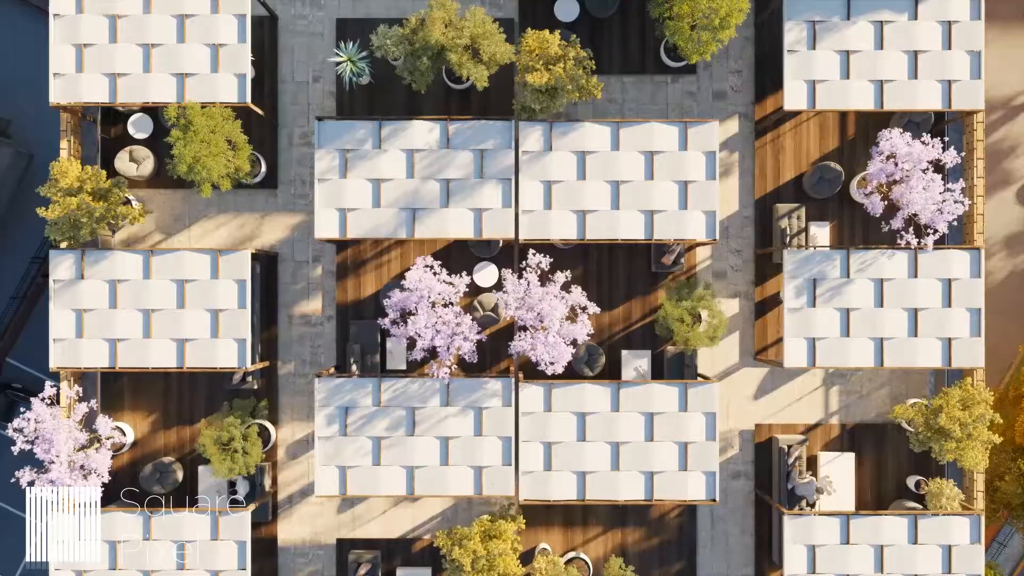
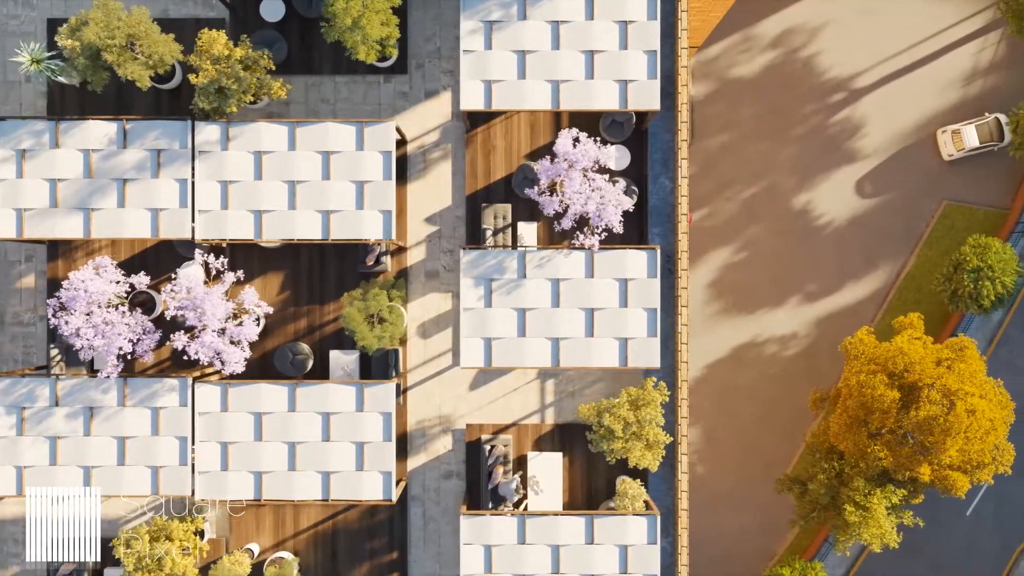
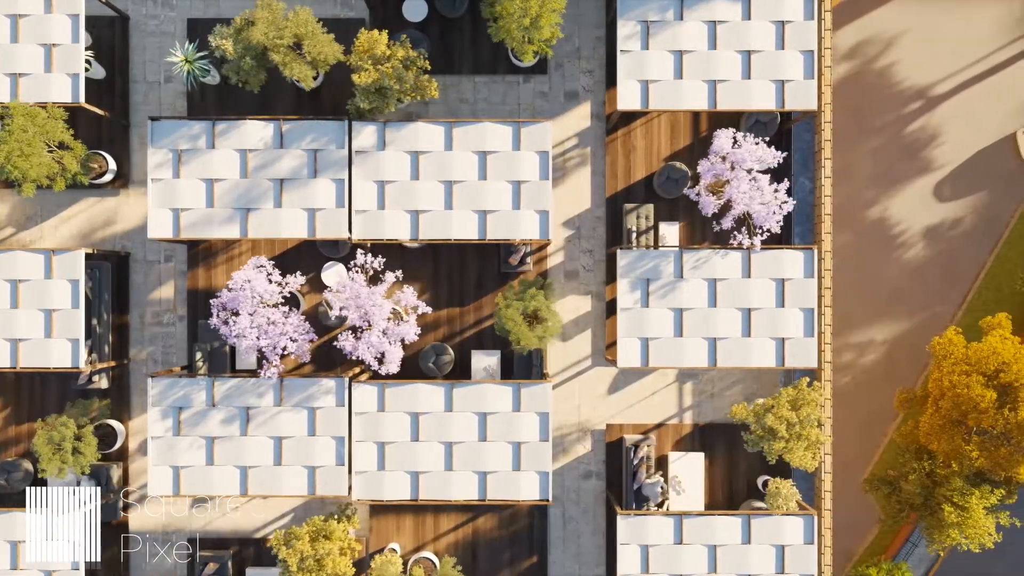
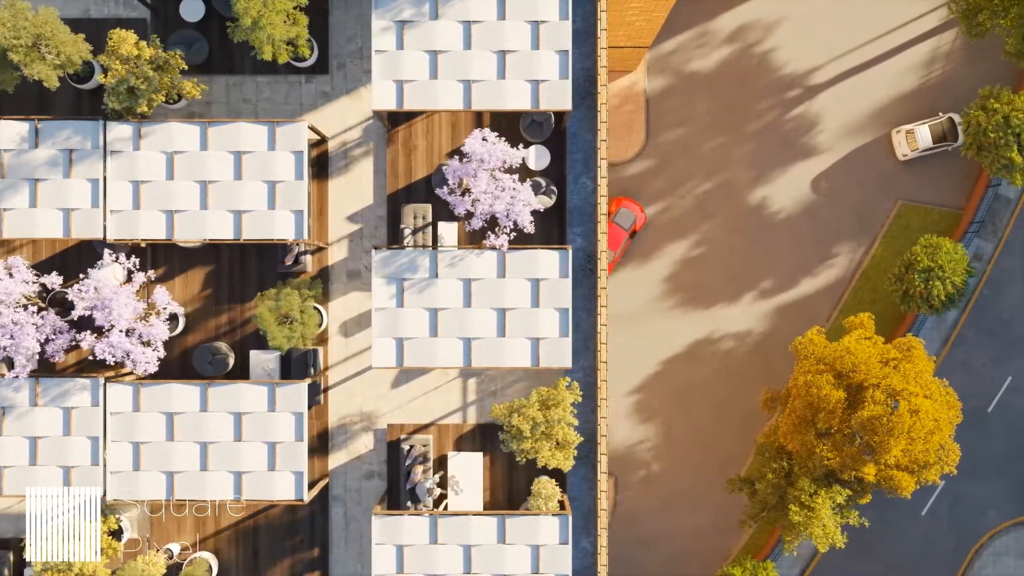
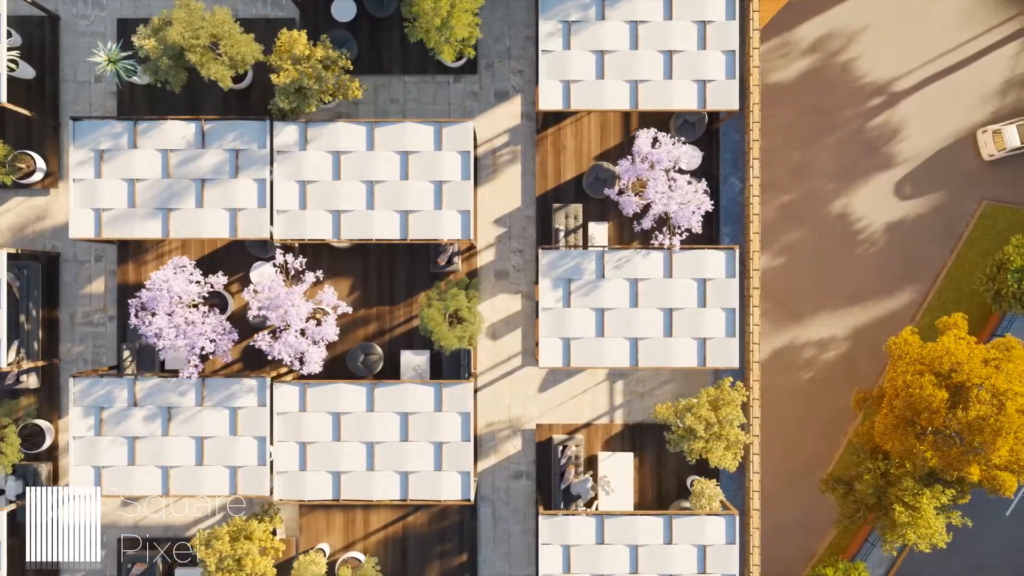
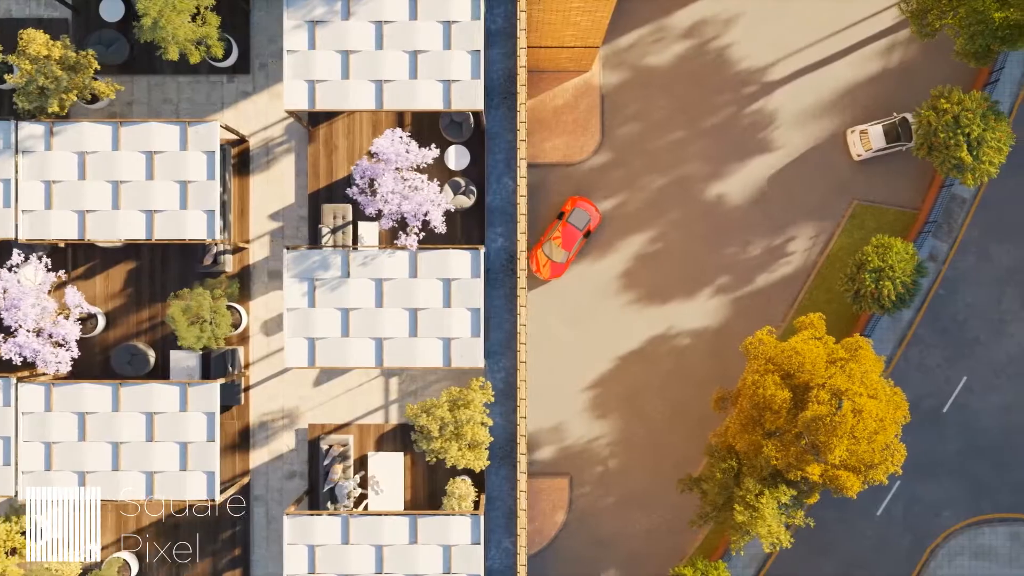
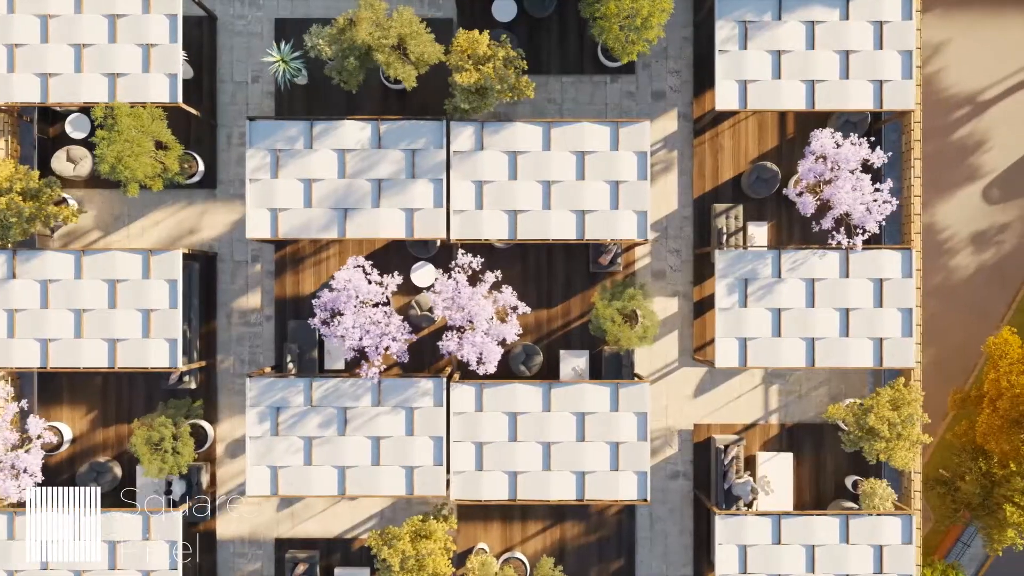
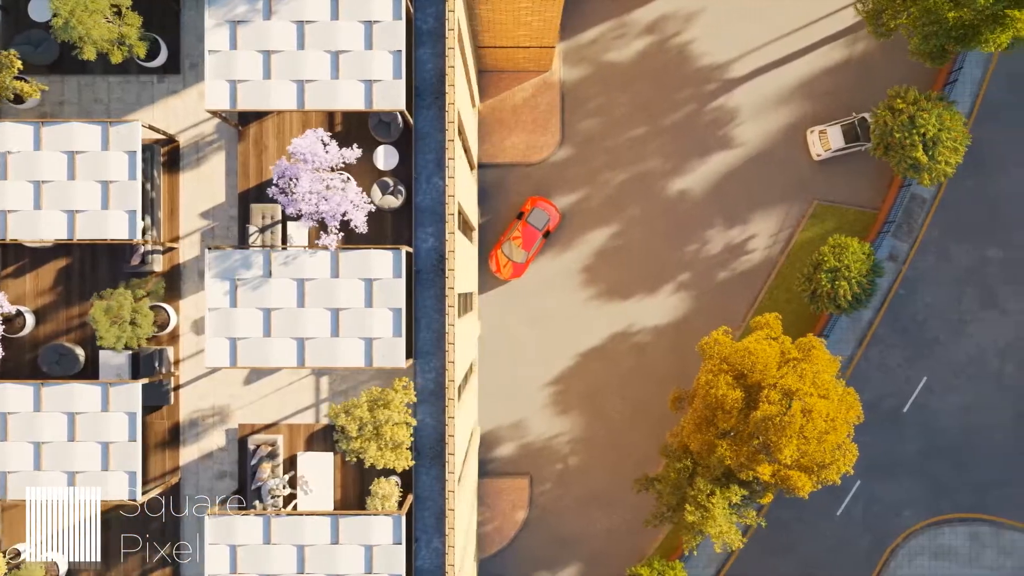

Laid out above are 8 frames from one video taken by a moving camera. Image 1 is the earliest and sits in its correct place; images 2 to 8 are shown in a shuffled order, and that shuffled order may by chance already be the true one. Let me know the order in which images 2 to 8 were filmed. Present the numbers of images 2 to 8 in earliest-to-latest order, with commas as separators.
7, 3, 5, 2, 4, 6, 8
